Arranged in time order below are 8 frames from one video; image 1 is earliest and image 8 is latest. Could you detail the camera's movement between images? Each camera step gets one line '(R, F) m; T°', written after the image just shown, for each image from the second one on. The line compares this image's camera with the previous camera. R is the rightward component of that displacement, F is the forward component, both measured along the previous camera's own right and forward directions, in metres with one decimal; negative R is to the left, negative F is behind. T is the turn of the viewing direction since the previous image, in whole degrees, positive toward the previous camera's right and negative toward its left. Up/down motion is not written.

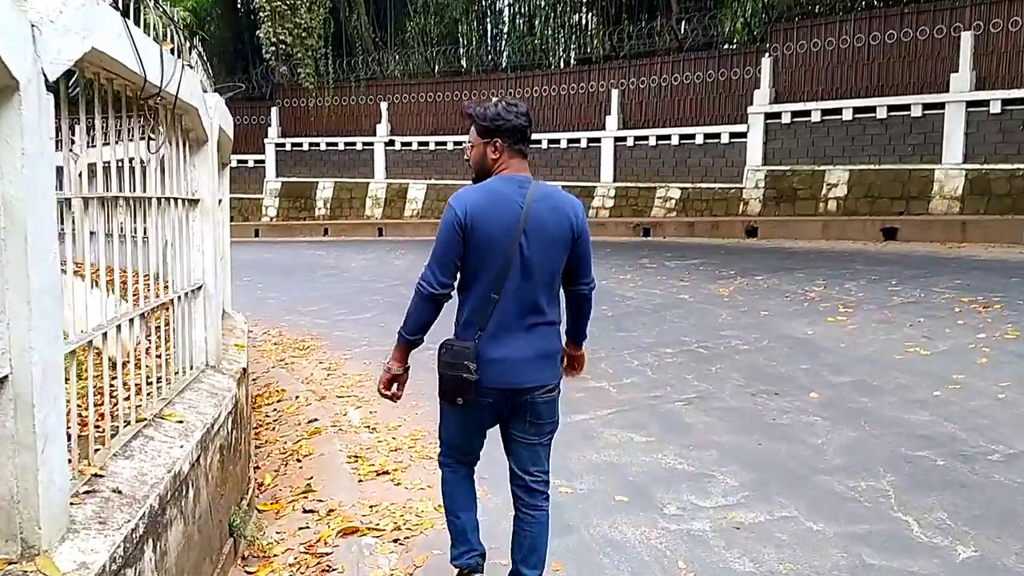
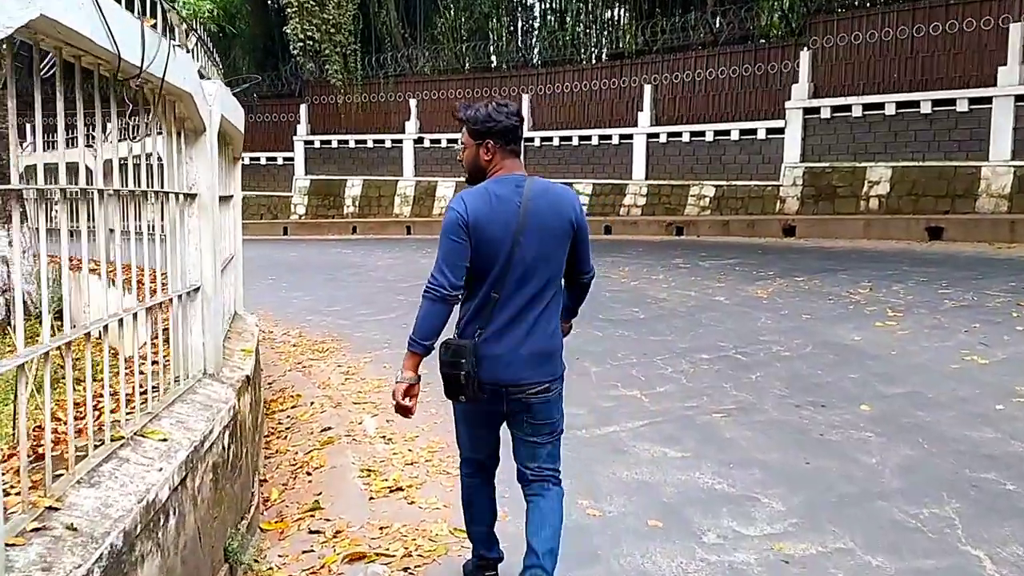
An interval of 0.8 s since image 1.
(0.0, +0.4) m; -2°
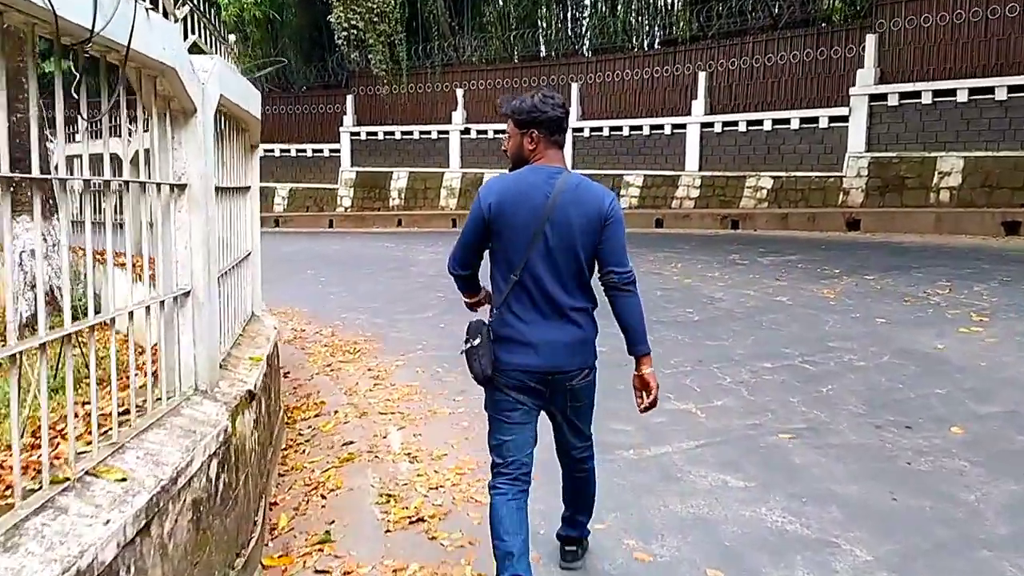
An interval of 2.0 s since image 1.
(+0.1, +0.6) m; -3°
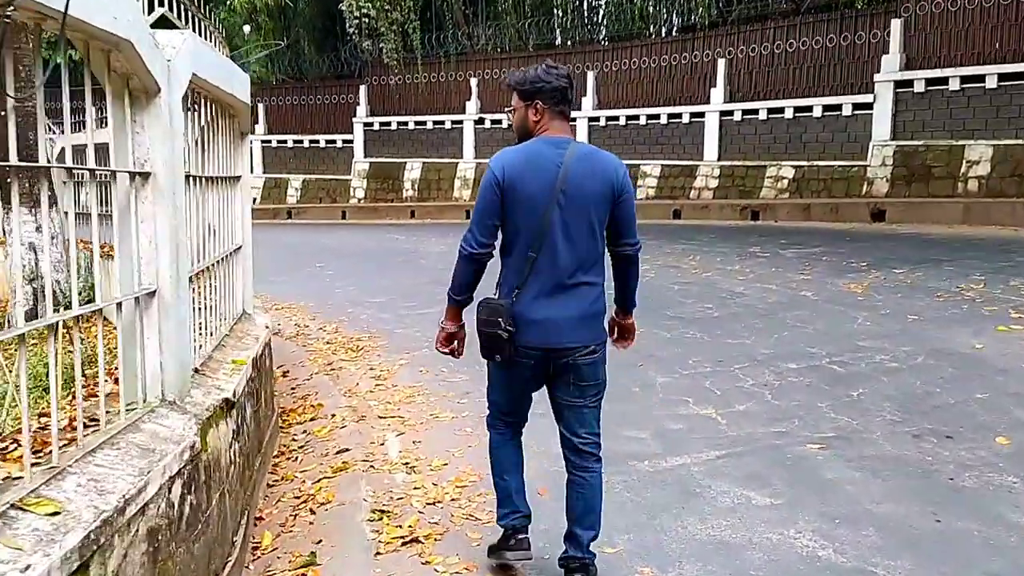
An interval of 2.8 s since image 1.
(+0.1, +0.4) m; -1°
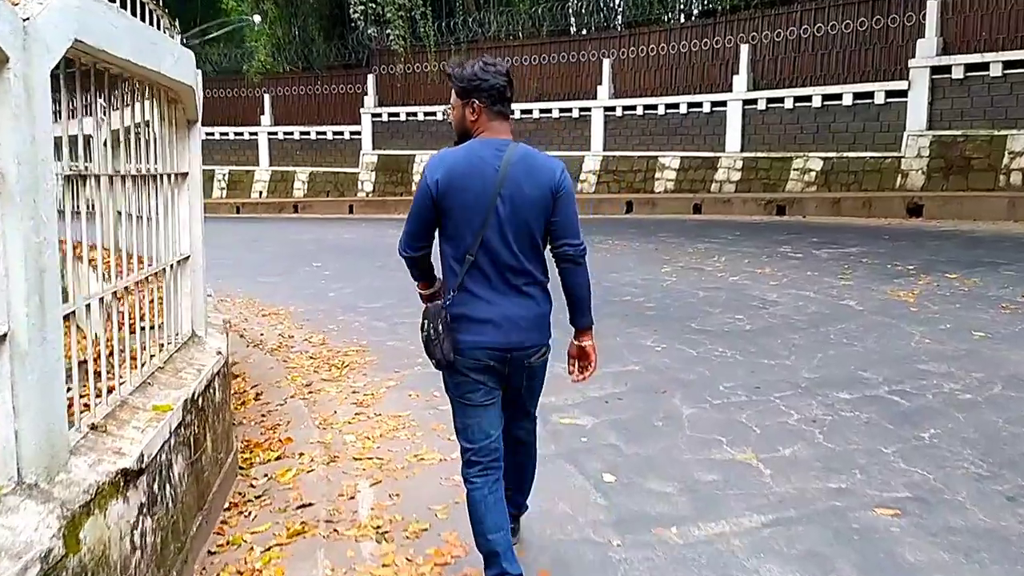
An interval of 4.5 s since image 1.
(+0.1, +0.9) m; -1°
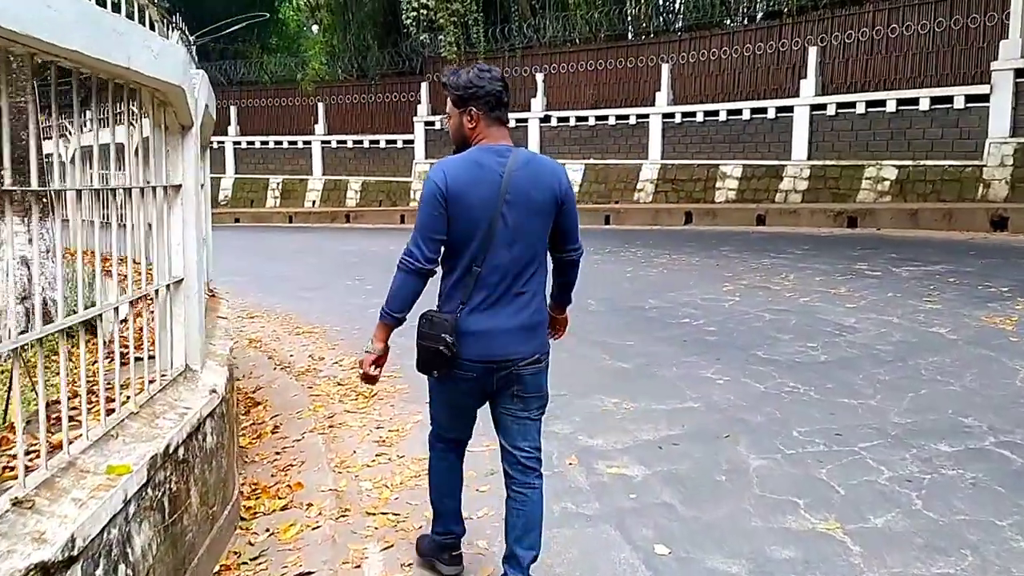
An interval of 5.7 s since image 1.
(+0.1, +0.6) m; -4°
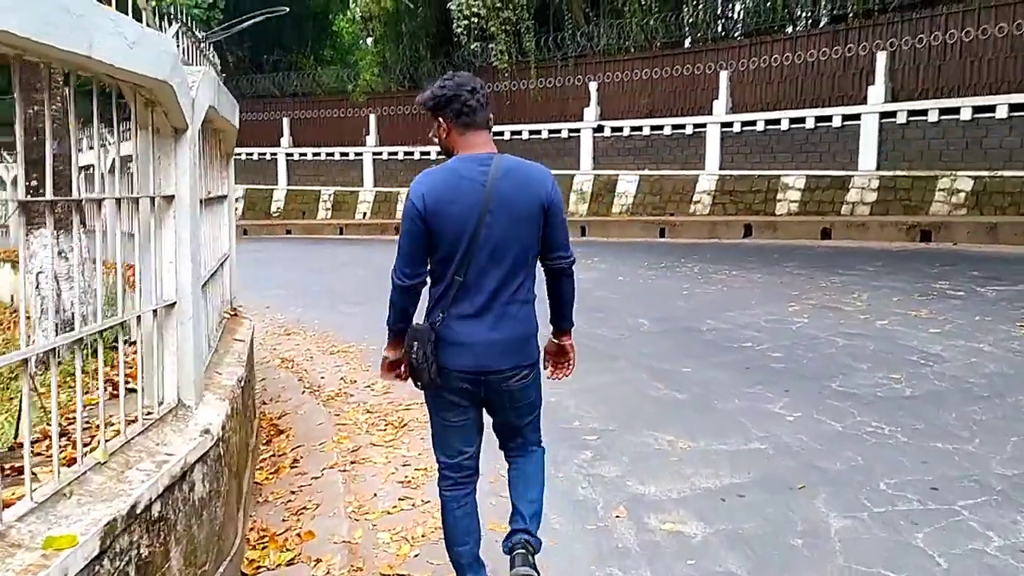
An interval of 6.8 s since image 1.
(+0.1, +0.5) m; -3°
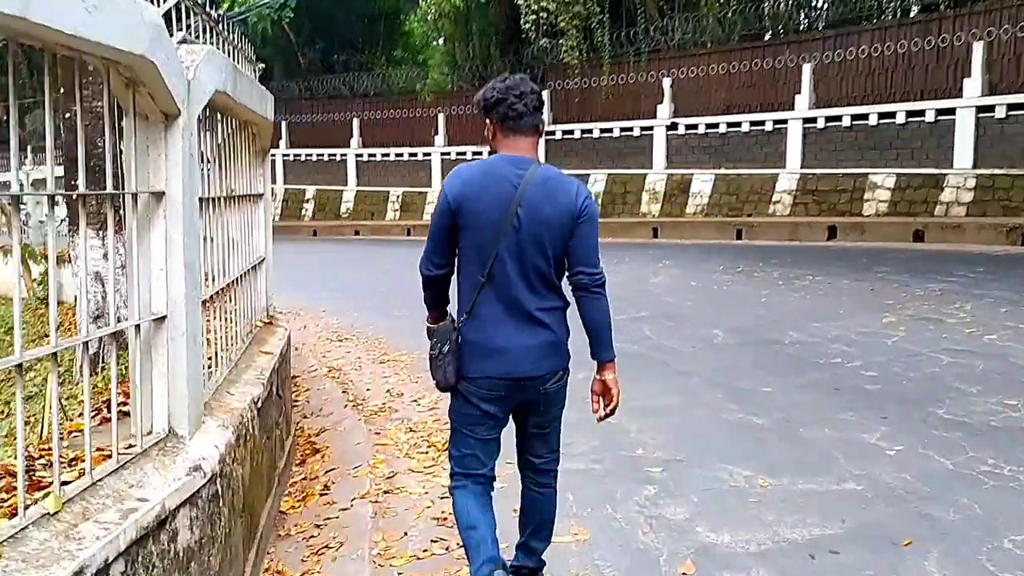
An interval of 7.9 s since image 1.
(+0.1, +0.6) m; -5°
